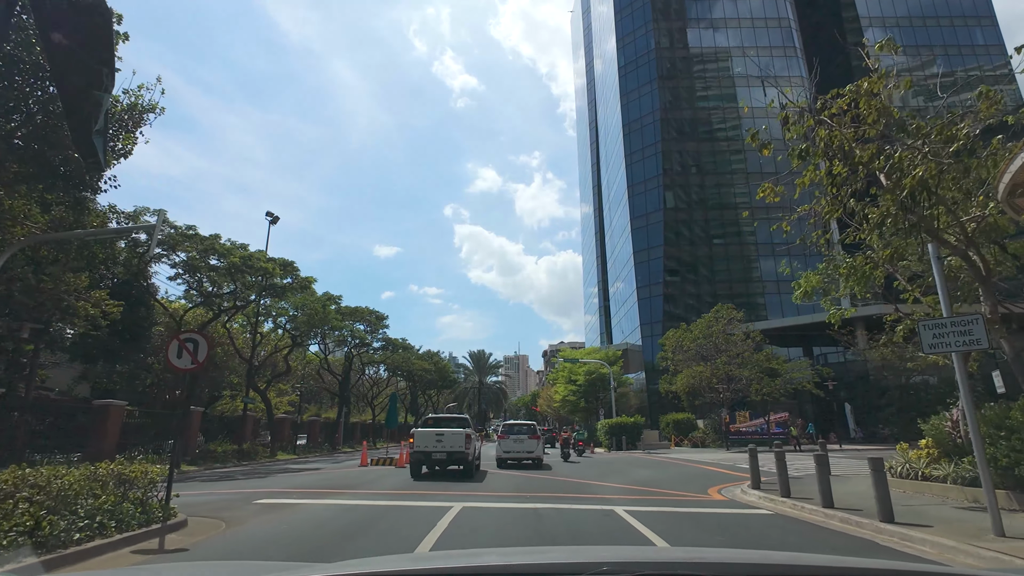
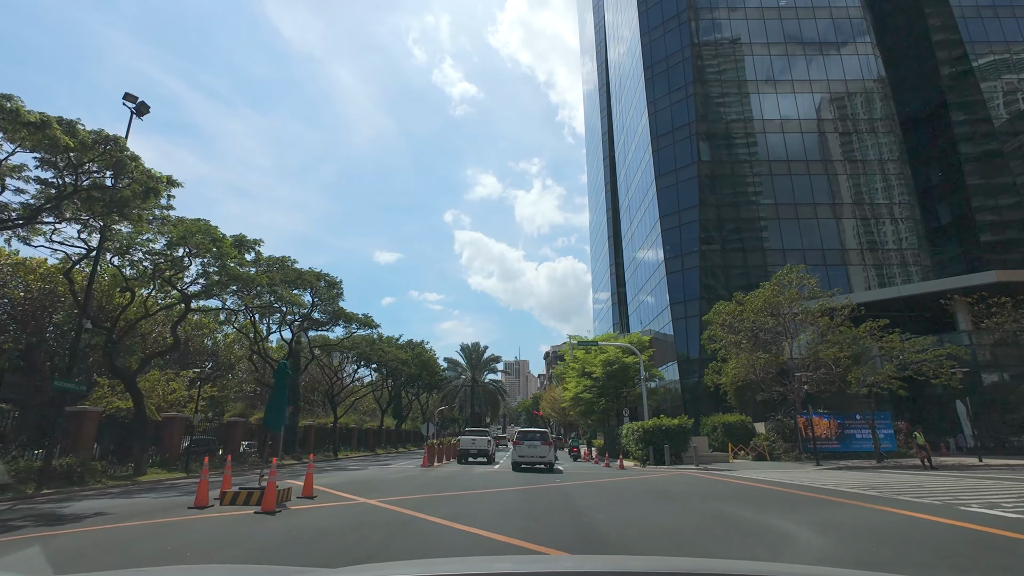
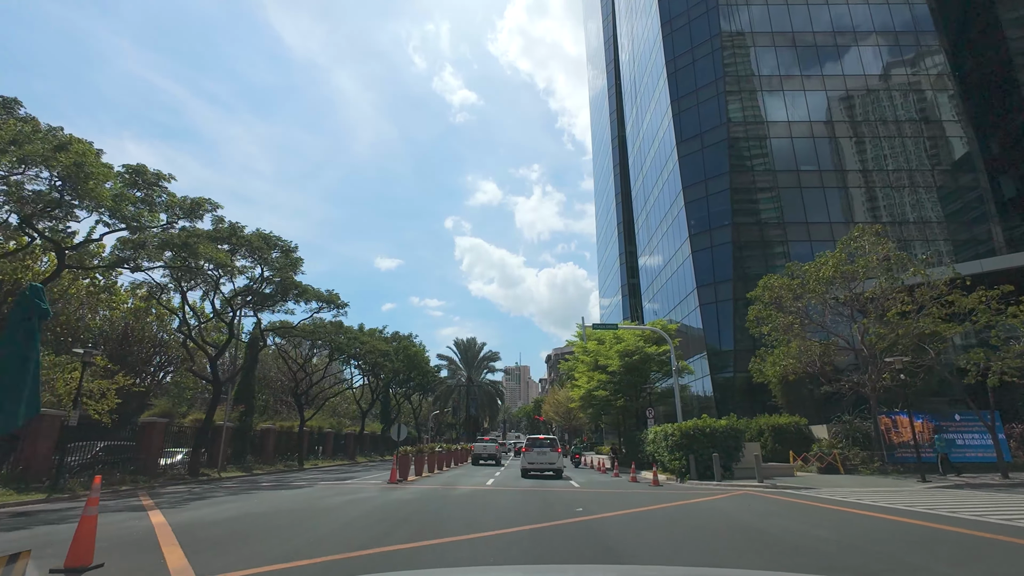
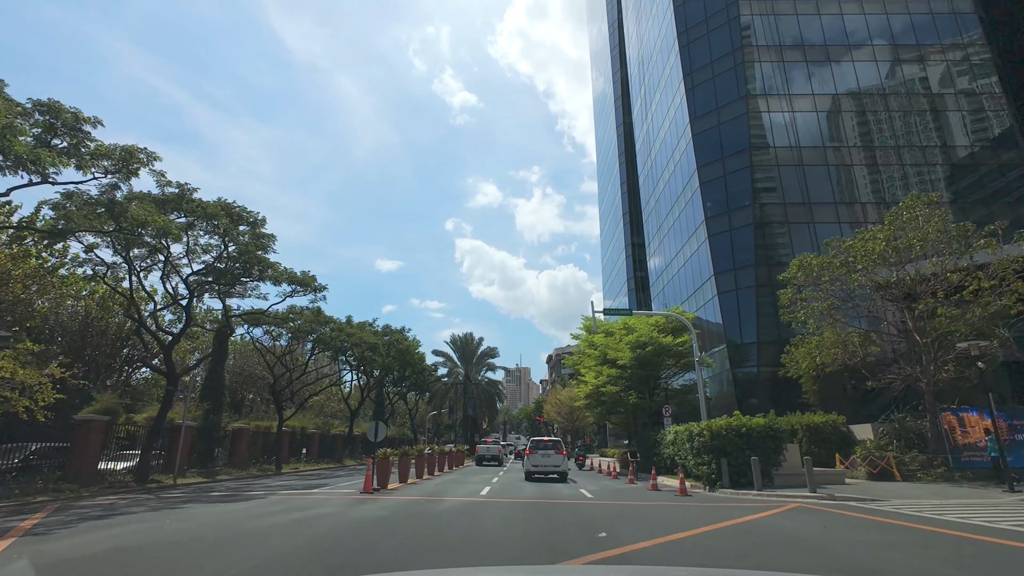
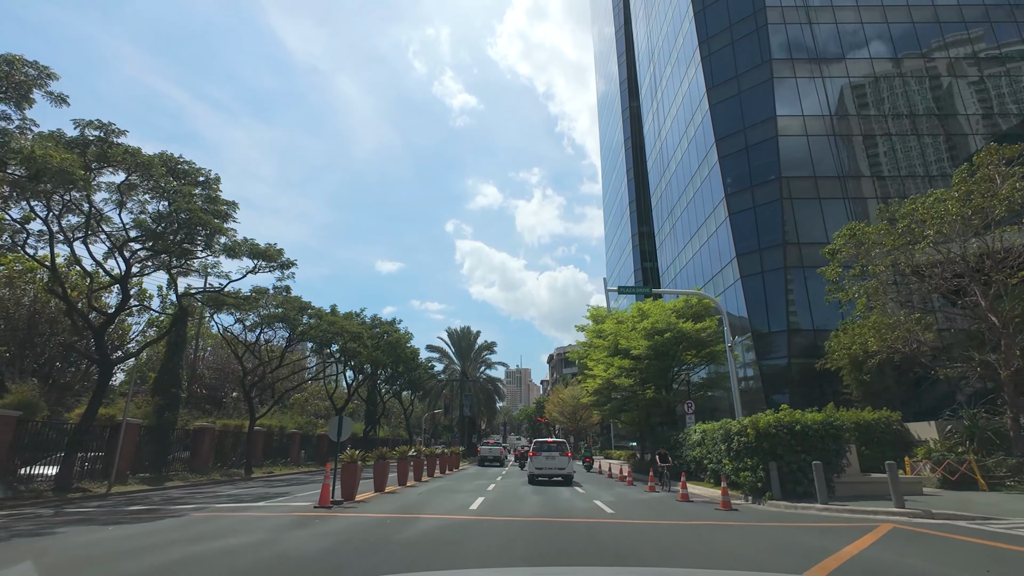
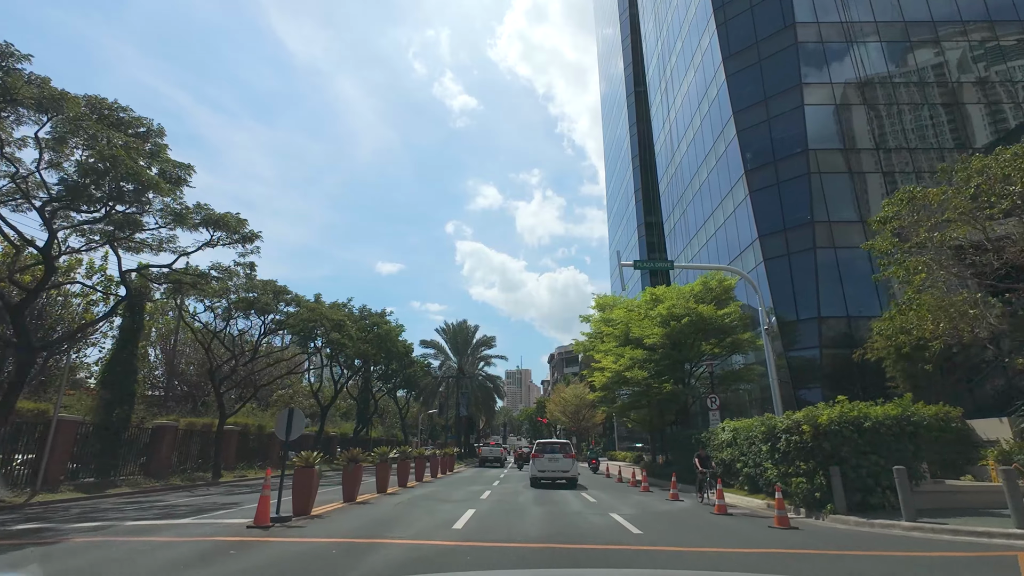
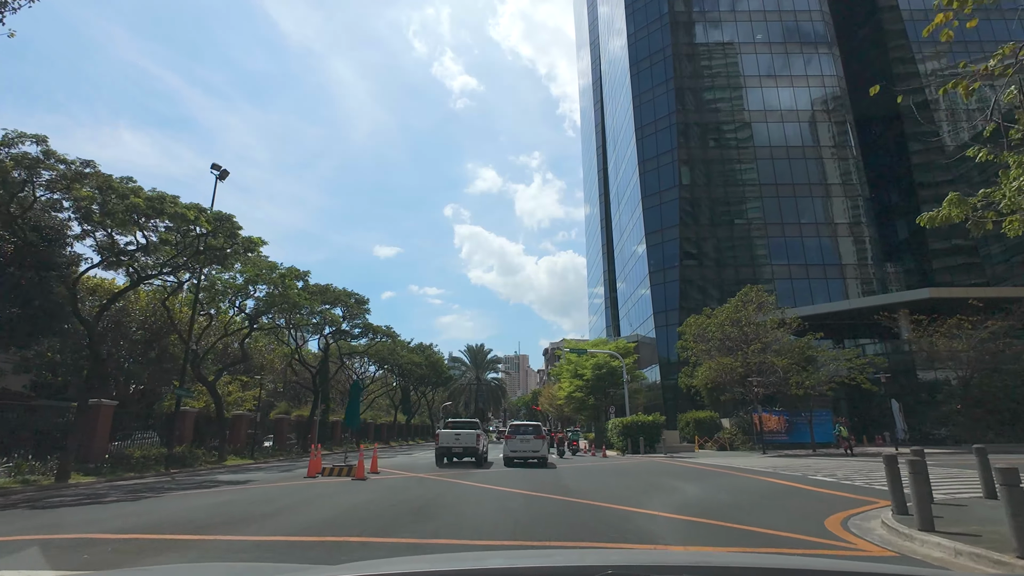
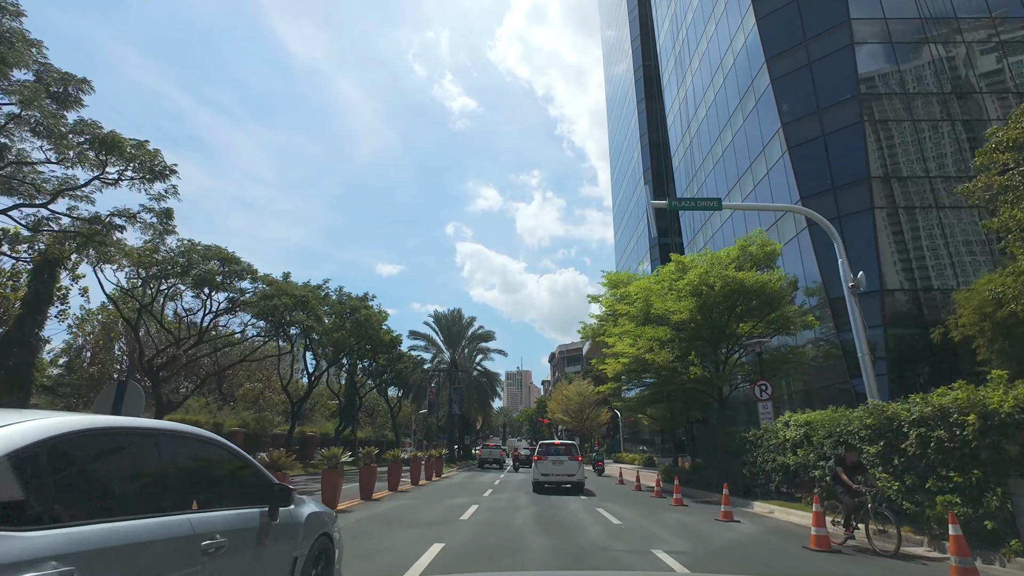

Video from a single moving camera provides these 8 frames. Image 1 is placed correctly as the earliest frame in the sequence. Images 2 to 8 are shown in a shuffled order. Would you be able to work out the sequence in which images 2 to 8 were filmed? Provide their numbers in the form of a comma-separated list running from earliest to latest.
7, 2, 3, 4, 5, 6, 8
